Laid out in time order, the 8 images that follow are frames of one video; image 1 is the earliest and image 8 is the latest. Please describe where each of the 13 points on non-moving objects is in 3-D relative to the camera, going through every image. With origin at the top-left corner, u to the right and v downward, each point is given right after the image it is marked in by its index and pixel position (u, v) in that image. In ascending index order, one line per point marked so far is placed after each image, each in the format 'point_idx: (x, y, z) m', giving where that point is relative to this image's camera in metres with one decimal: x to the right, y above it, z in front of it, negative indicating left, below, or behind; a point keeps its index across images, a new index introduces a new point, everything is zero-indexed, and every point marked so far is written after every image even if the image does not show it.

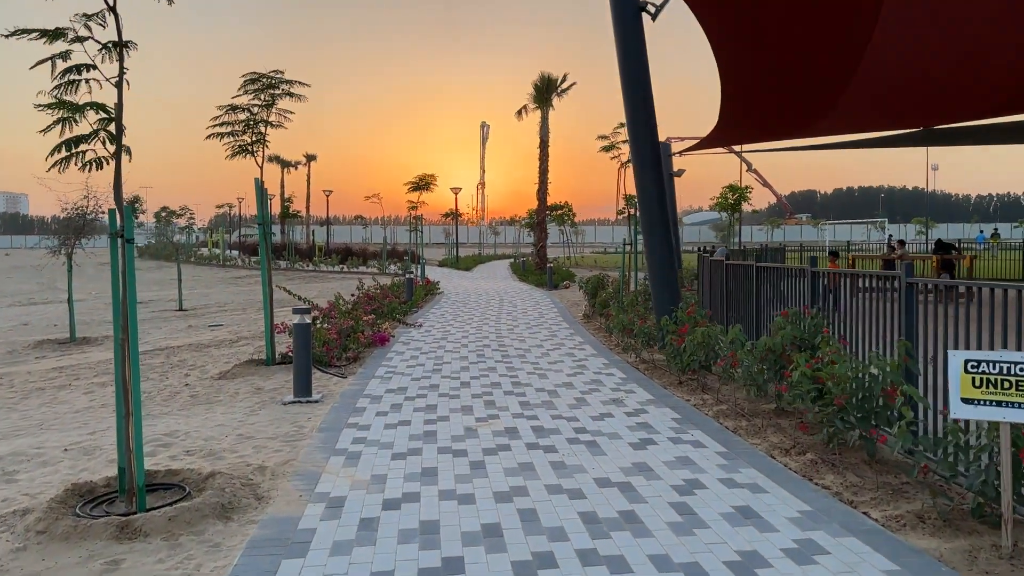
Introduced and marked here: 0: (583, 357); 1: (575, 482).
0: (+0.8, -0.8, +9.2) m
1: (+0.4, -1.1, +4.5) m
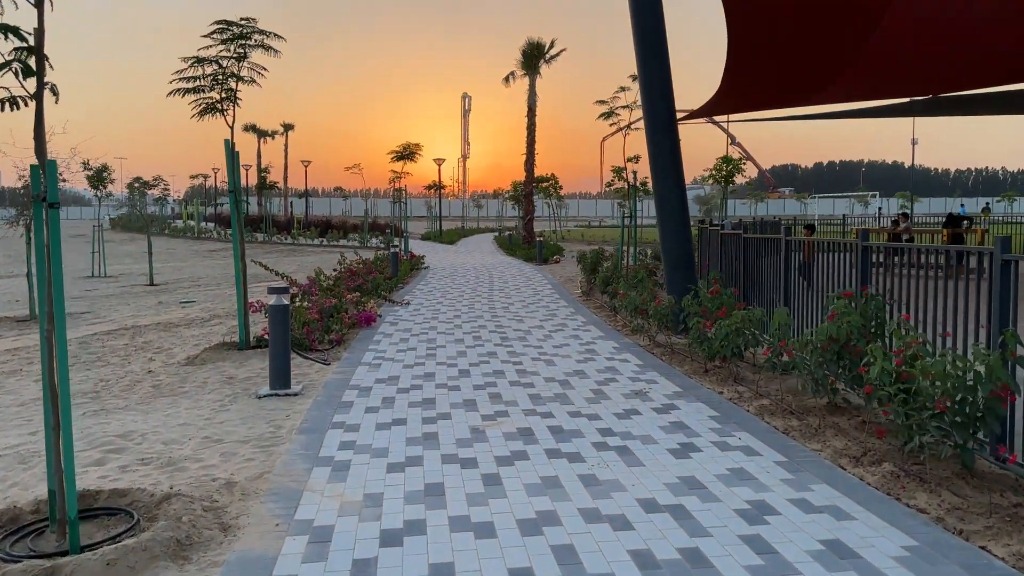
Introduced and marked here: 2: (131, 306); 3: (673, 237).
0: (+0.8, -0.6, +8.4) m
1: (+0.5, -1.0, +3.6) m
2: (-7.2, -0.4, +15.1) m
3: (+1.7, +0.5, +8.6) m
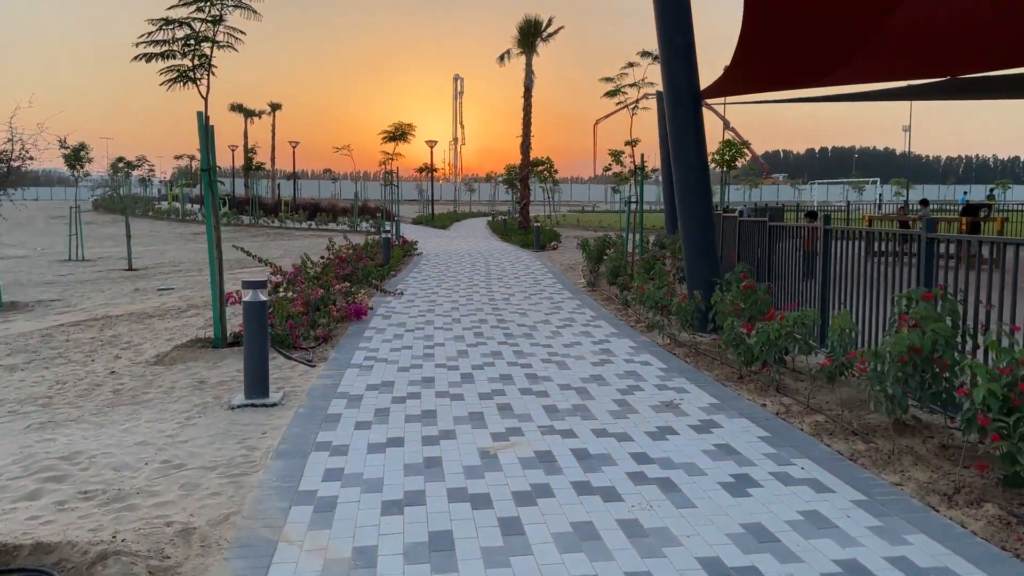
0: (+0.9, -0.5, +7.6) m
1: (+0.6, -1.0, +2.9) m
2: (-7.2, -0.1, +14.3) m
3: (+1.8, +0.6, +7.8) m
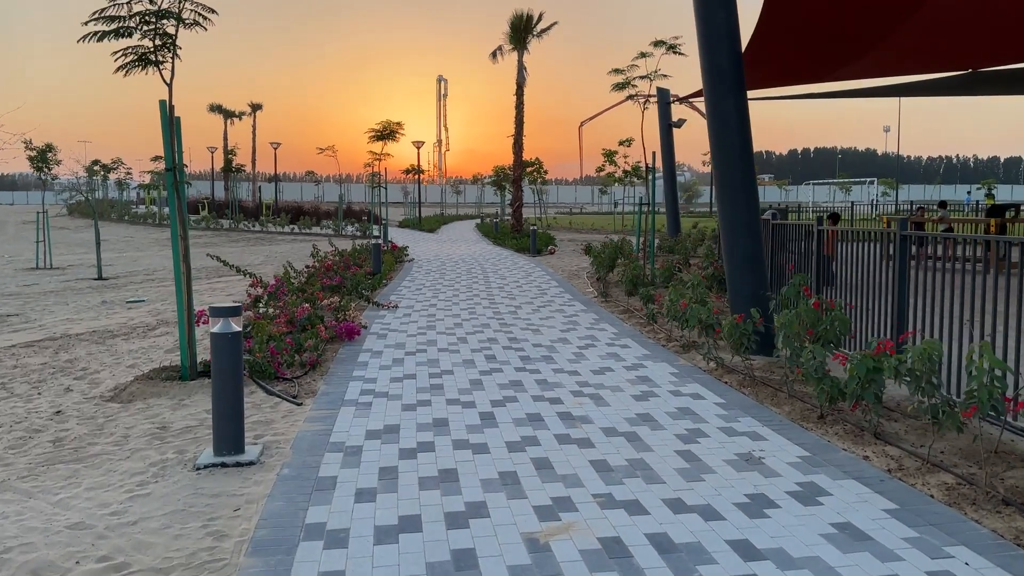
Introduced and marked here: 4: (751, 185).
0: (+1.0, -0.6, +6.6) m
1: (+0.8, -1.1, +1.9) m
2: (-7.2, -0.3, +13.1) m
3: (+1.9, +0.5, +6.8) m
4: (+2.0, +0.9, +6.7) m
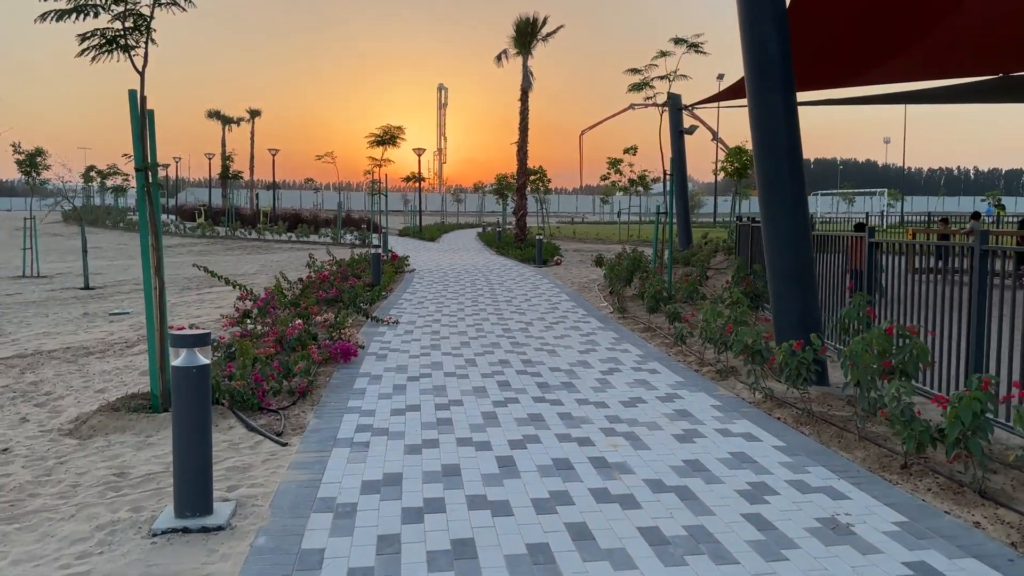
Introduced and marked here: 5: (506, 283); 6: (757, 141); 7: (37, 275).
0: (+1.2, -0.8, +5.8) m
1: (+1.0, -1.2, +1.1) m
2: (-7.1, -0.5, +12.3) m
3: (+2.1, +0.3, +6.0) m
4: (+2.1, +0.7, +6.0) m
5: (-0.1, +0.1, +14.6) m
6: (+1.9, +1.1, +6.1) m
7: (-11.6, +0.3, +19.5) m
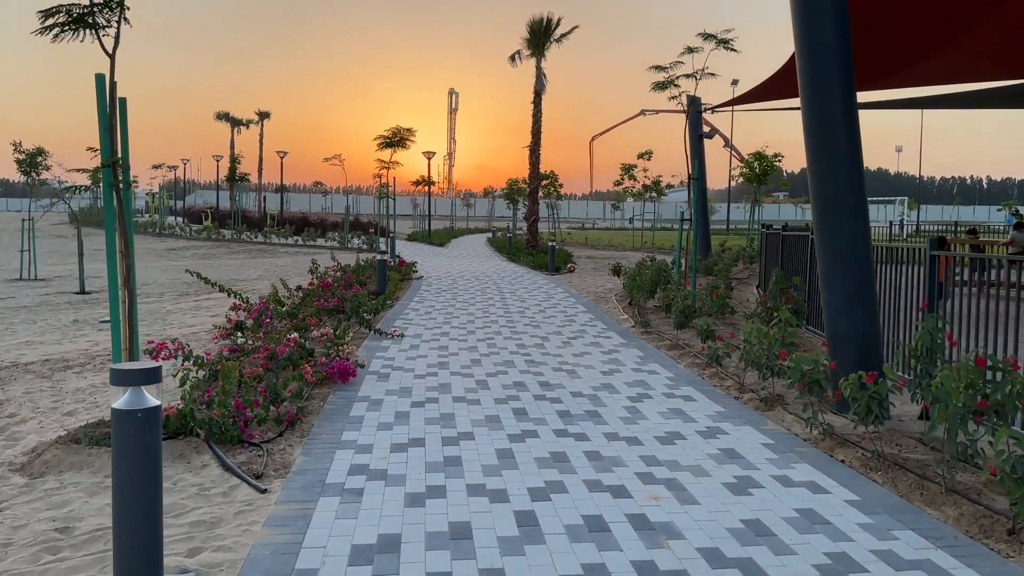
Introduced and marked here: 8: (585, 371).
0: (+1.3, -0.9, +5.1) m
1: (+1.0, -1.3, +0.3) m
2: (-6.9, -0.6, +11.6) m
3: (+2.2, +0.2, +5.3) m
4: (+2.3, +0.6, +5.2) m
5: (+0.1, -0.1, +13.9) m
6: (+2.0, +1.0, +5.3) m
7: (-11.3, +0.2, +18.9) m
8: (+0.6, -0.7, +6.8) m
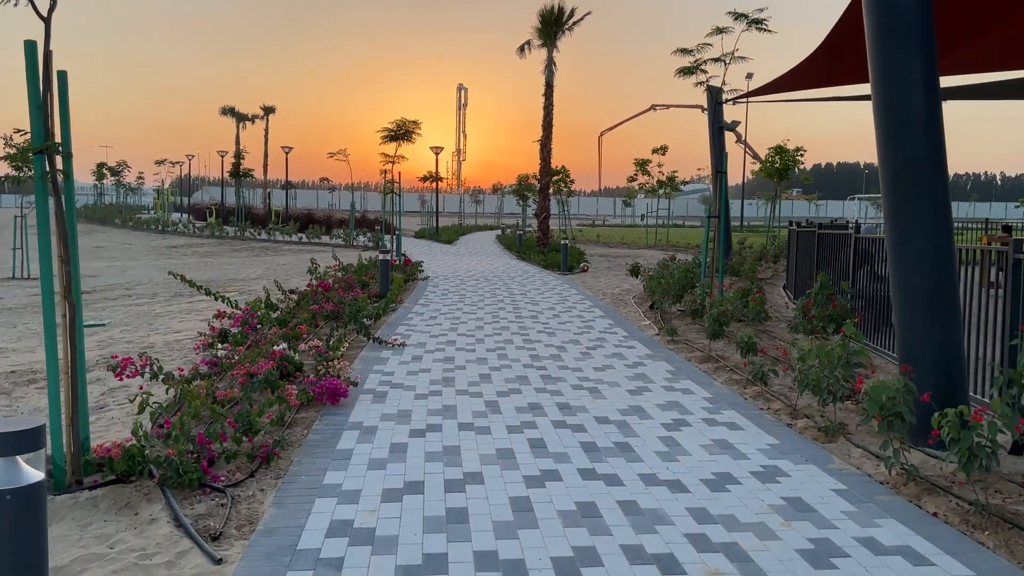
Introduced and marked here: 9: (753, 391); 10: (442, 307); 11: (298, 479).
0: (+1.4, -0.9, +4.2) m
1: (+1.0, -1.4, -0.5) m
2: (-6.7, -0.6, +10.9) m
3: (+2.3, +0.2, +4.5) m
4: (+2.4, +0.5, +4.4) m
5: (+0.3, -0.1, +13.0) m
6: (+2.1, +0.9, +4.5) m
7: (-11.0, +0.3, +18.2) m
8: (+0.7, -0.8, +6.0) m
9: (+1.8, -0.7, +5.9) m
10: (-1.0, -0.3, +11.1) m
11: (-1.0, -1.0, +4.0) m
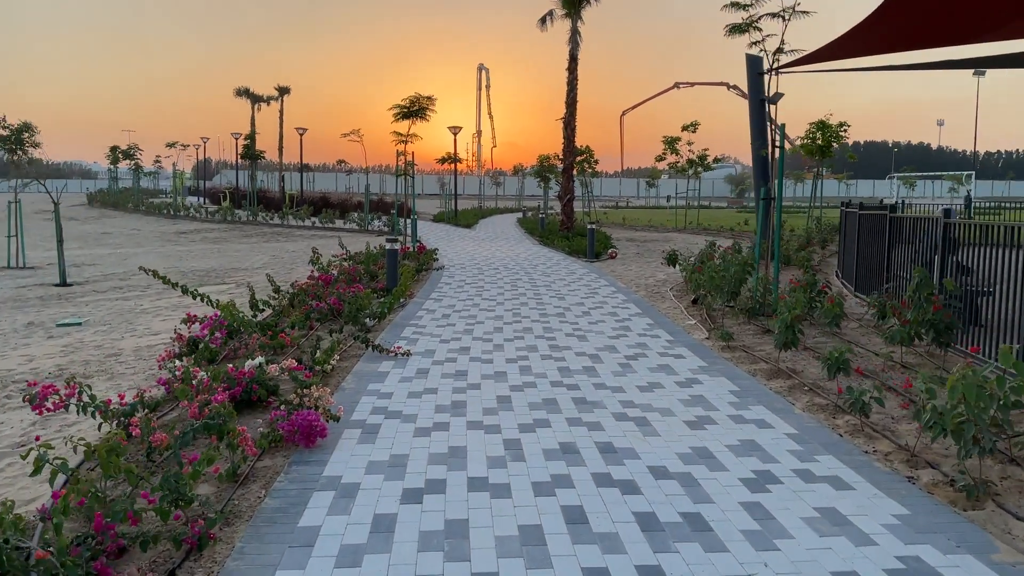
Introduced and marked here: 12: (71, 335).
0: (+1.5, -1.0, +2.9) m
1: (+1.0, -1.5, -1.8) m
2: (-6.5, -0.5, +9.8) m
3: (+2.4, +0.1, +3.1) m
4: (+2.5, +0.5, +3.1) m
5: (+0.6, +0.1, +11.8) m
6: (+2.2, +0.9, +3.1) m
7: (-10.6, +0.5, +17.2) m
8: (+0.9, -0.8, +4.7) m
9: (+1.9, -0.8, +4.6) m
10: (-0.7, -0.2, +9.9) m
11: (-0.9, -1.0, +2.8) m
12: (-4.9, -0.5, +9.0) m
